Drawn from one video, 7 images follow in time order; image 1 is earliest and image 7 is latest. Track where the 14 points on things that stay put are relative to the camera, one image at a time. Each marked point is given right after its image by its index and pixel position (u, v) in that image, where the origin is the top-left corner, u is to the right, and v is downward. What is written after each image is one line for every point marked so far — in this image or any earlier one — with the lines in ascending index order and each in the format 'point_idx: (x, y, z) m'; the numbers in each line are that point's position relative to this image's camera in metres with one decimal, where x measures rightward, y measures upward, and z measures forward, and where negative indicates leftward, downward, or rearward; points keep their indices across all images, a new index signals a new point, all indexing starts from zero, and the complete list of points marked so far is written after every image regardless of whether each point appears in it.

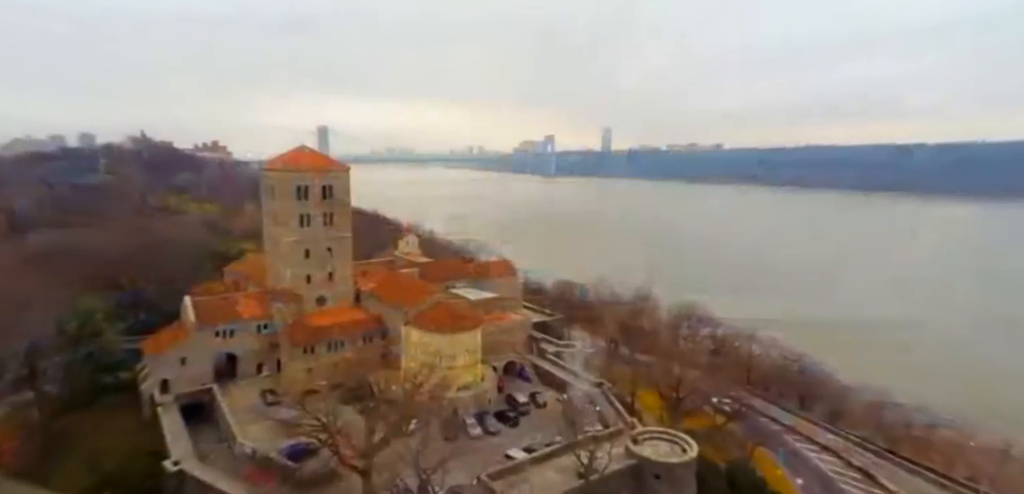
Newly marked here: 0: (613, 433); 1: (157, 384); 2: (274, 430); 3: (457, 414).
0: (+3.2, -5.9, +16.7) m
1: (-13.3, -5.2, +19.8) m
2: (-7.9, -6.1, +17.5) m
3: (-1.8, -6.0, +18.7) m
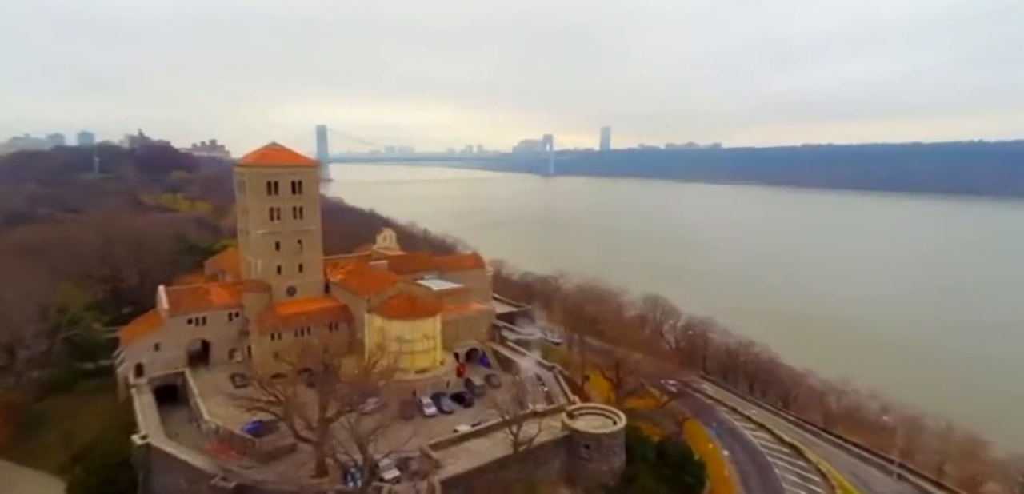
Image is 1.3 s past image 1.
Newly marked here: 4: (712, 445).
0: (+1.4, -5.5, +18.0) m
1: (-15.1, -4.8, +21.0) m
2: (-9.7, -5.7, +18.7) m
3: (-3.6, -5.6, +19.9) m
4: (+7.4, -7.3, +19.6) m
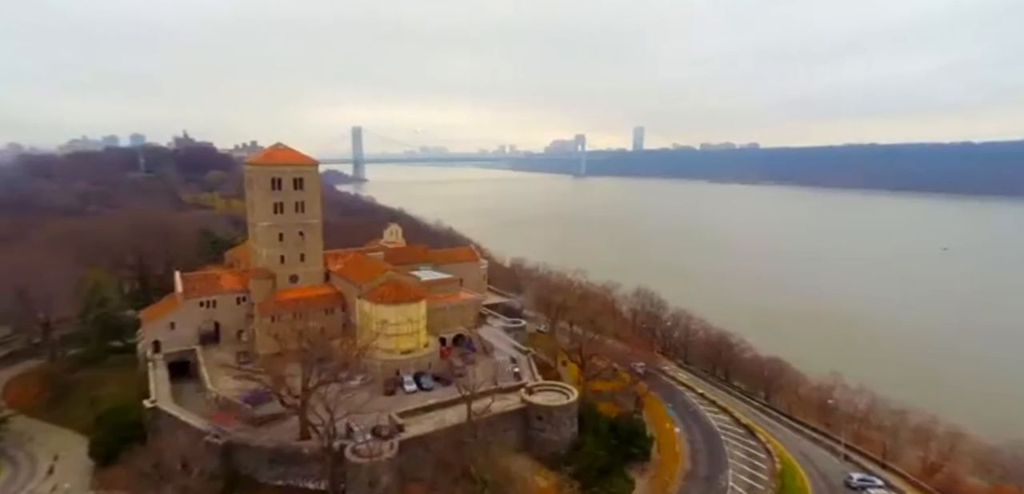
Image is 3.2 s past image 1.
0: (+0.2, -5.1, +19.6) m
1: (-16.1, -4.3, +23.5) m
2: (-10.9, -5.3, +21.0) m
3: (-4.7, -5.2, +21.8) m
4: (+6.2, -7.0, +20.9) m
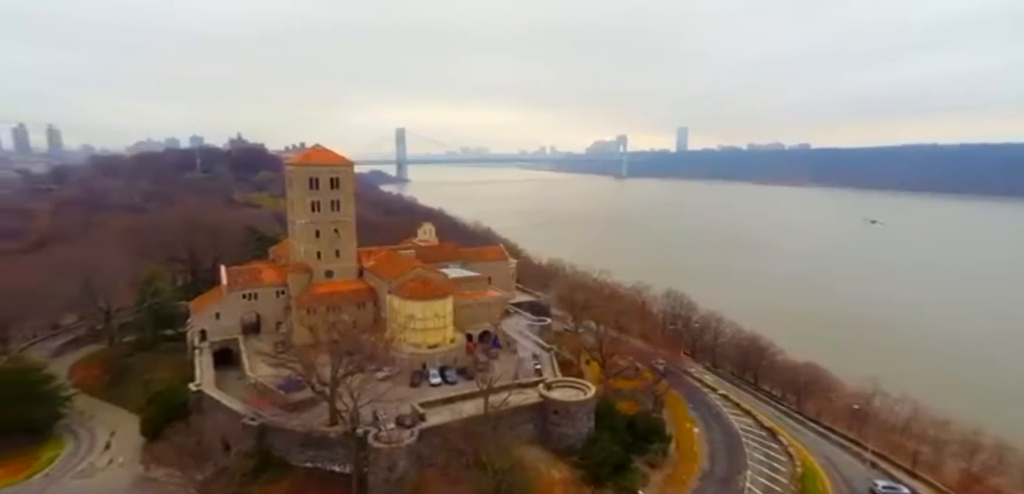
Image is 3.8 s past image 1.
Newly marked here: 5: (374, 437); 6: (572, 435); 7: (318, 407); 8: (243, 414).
0: (+0.9, -5.1, +20.1) m
1: (-15.0, -4.1, +25.2) m
2: (-10.0, -5.1, +22.2) m
3: (-3.8, -5.1, +22.7) m
4: (+7.0, -7.1, +20.9) m
5: (-4.1, -5.6, +15.7) m
6: (+2.0, -6.4, +17.9) m
7: (-7.2, -5.9, +19.4) m
8: (-9.2, -5.7, +18.0) m
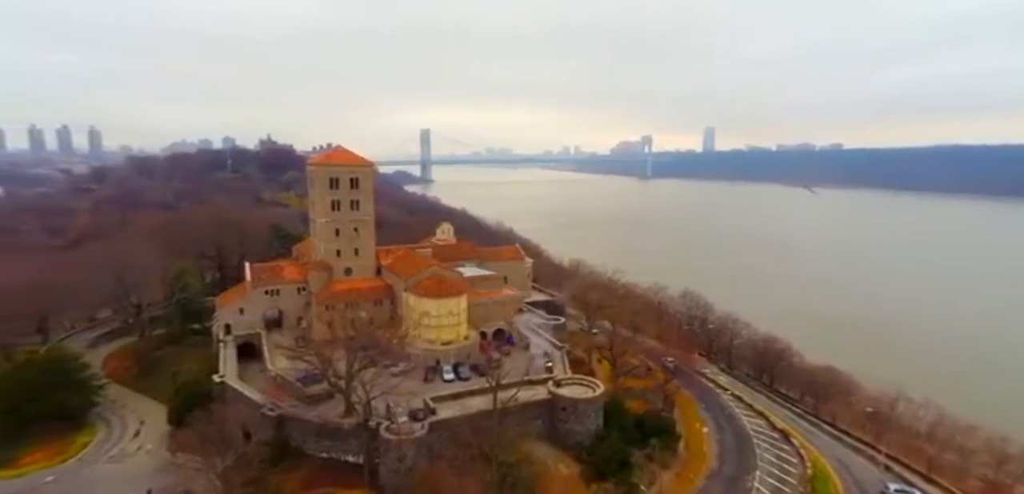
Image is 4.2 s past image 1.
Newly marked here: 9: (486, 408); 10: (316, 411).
0: (+1.3, -5.1, +20.3) m
1: (-14.4, -3.9, +26.2) m
2: (-9.5, -5.0, +23.0) m
3: (-3.3, -5.1, +23.1) m
4: (+7.5, -7.1, +20.9) m
5: (-3.9, -5.6, +16.2) m
6: (+2.3, -6.3, +18.1) m
7: (-6.8, -5.8, +20.0) m
8: (-8.9, -5.6, +18.8) m
9: (-0.9, -5.4, +17.7) m
10: (-7.1, -5.9, +19.0) m
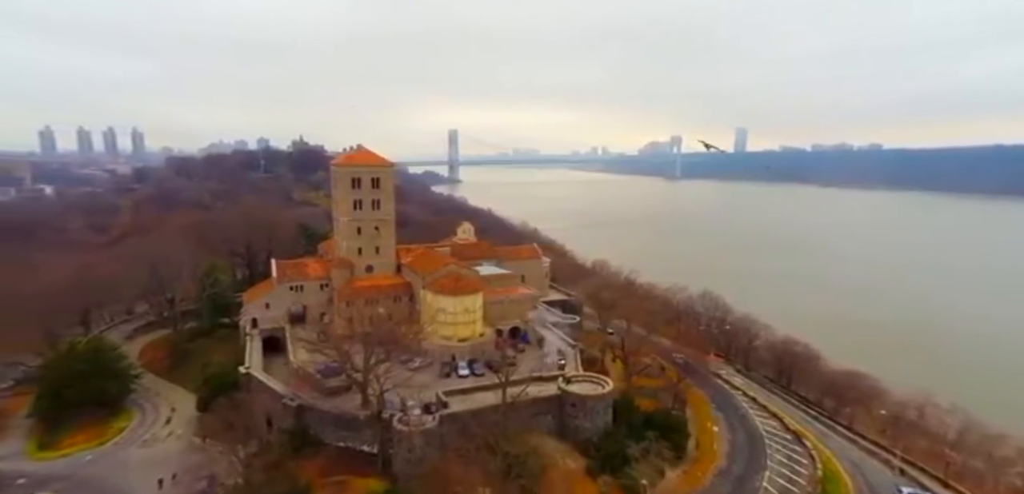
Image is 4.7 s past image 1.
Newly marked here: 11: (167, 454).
0: (+1.8, -5.0, +20.7) m
1: (-13.6, -3.8, +27.3) m
2: (-8.9, -4.9, +23.9) m
3: (-2.7, -5.0, +23.7) m
4: (+7.9, -7.1, +21.0) m
5: (-3.6, -5.5, +16.8) m
6: (+2.7, -6.3, +18.4) m
7: (-6.3, -5.7, +20.8) m
8: (-8.5, -5.5, +19.6) m
9: (-0.6, -5.3, +18.2) m
10: (-6.7, -5.8, +19.7) m
11: (-12.9, -7.8, +19.8) m
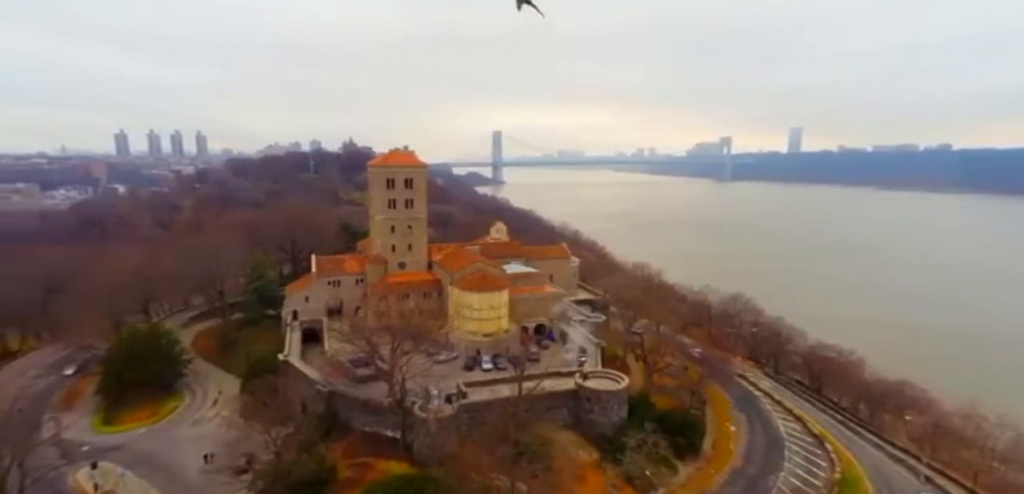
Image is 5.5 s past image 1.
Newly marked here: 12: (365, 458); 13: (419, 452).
0: (+2.6, -5.0, +21.2) m
1: (-12.2, -3.6, +29.0) m
2: (-7.8, -4.7, +25.2) m
3: (-1.6, -4.9, +24.6) m
4: (+8.7, -7.1, +21.0) m
5: (-3.1, -5.4, +17.8) m
6: (+3.3, -6.3, +18.9) m
7: (-5.5, -5.6, +21.9) m
8: (-7.7, -5.3, +21.0) m
9: (0.0, -5.3, +18.9) m
10: (-5.9, -5.6, +20.9) m
11: (-12.2, -7.6, +21.5) m
12: (-5.0, -7.2, +17.9) m
13: (-3.1, -6.7, +17.3) m
